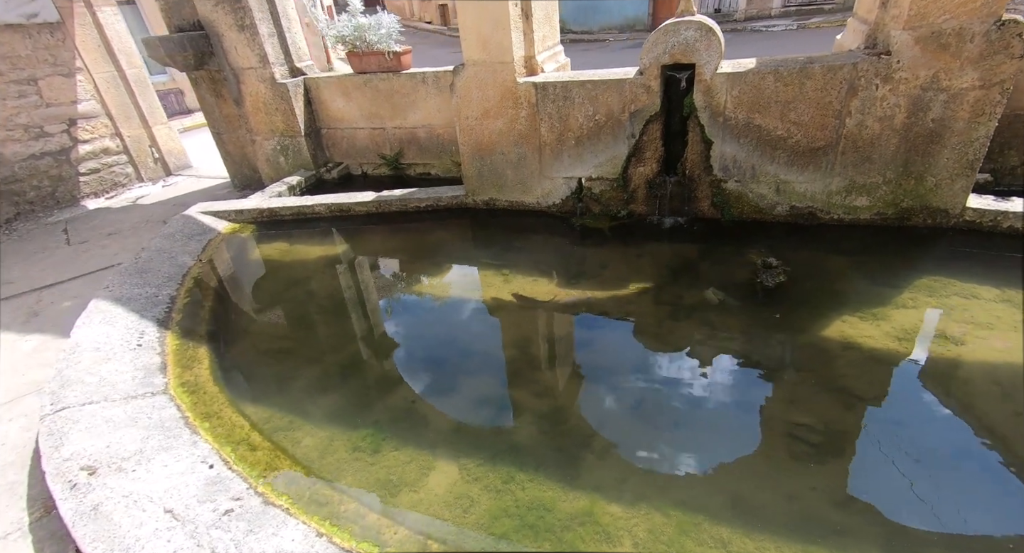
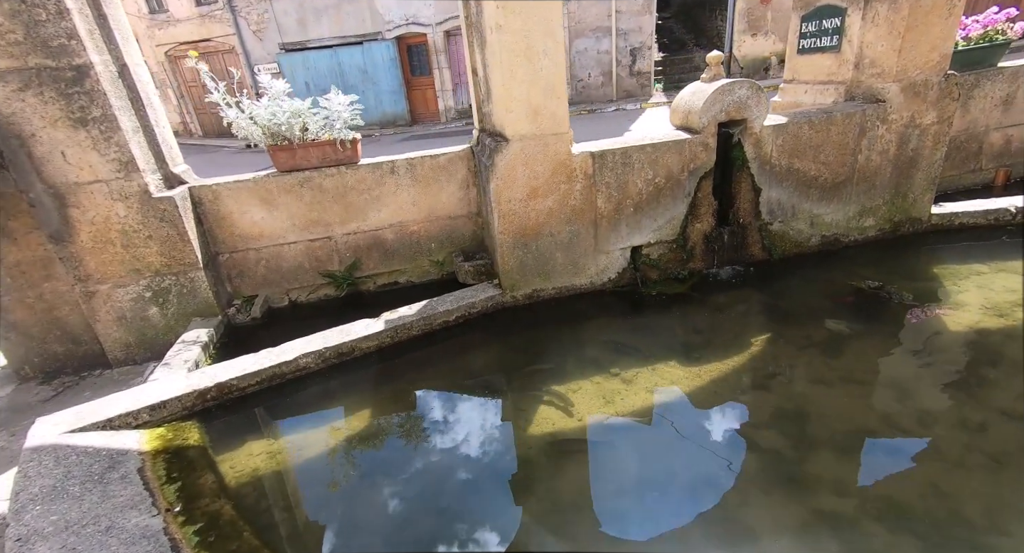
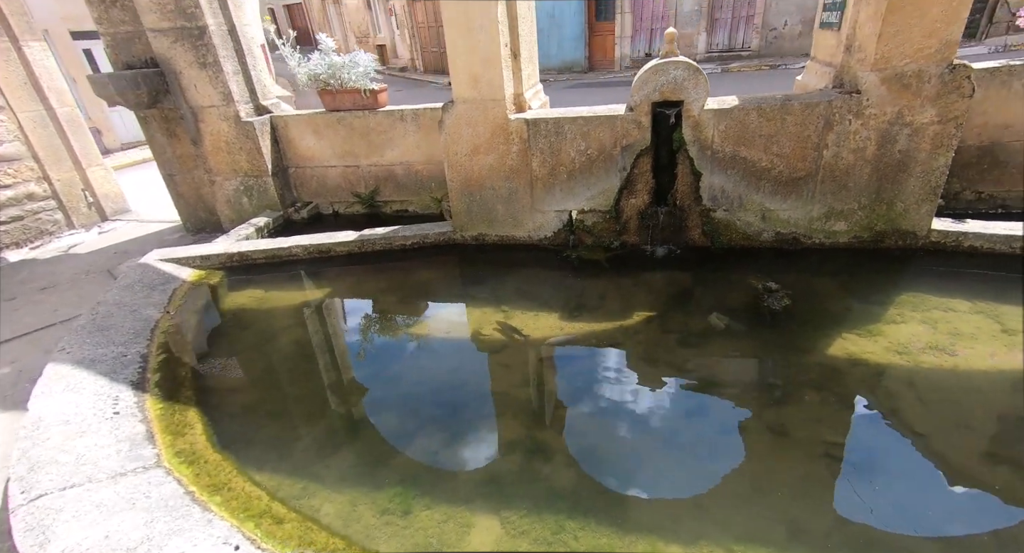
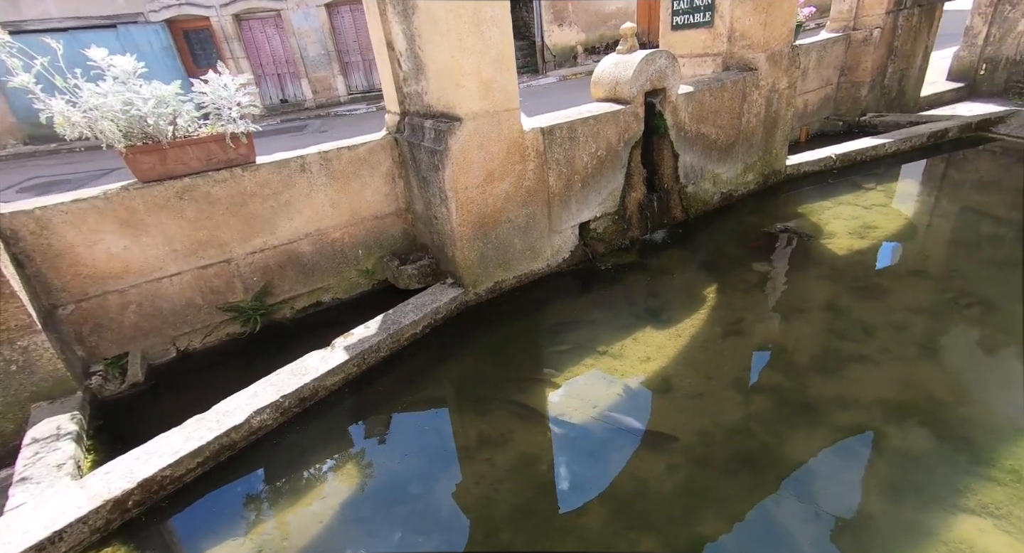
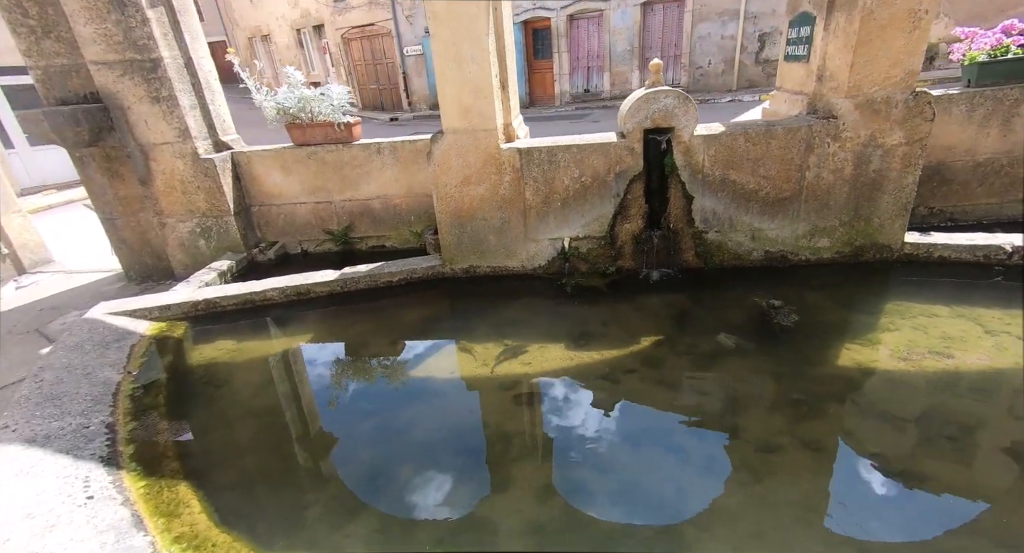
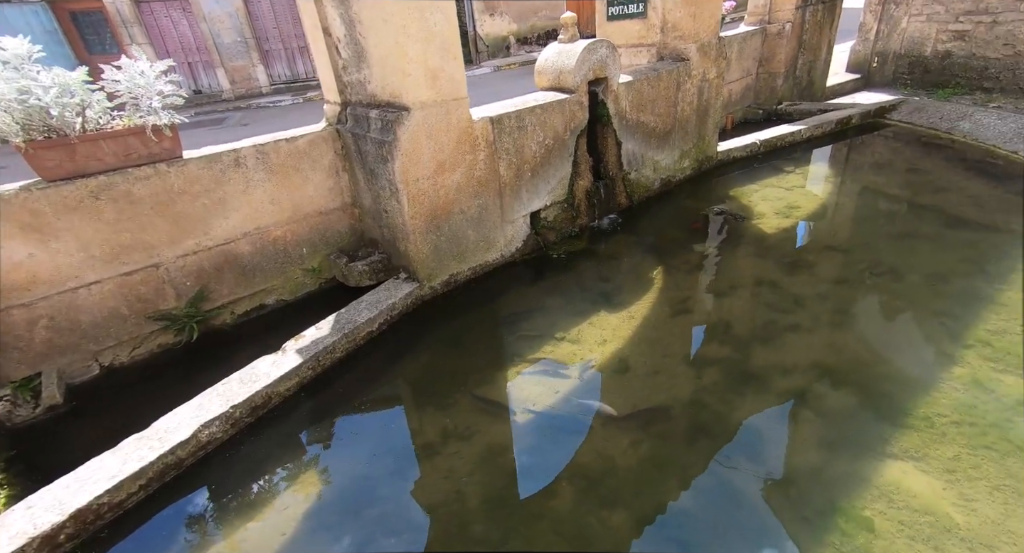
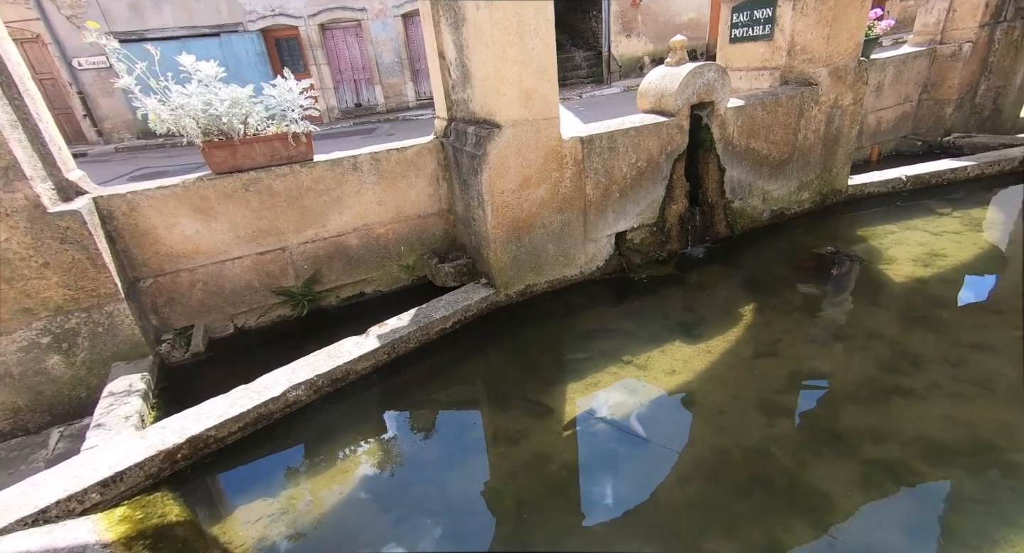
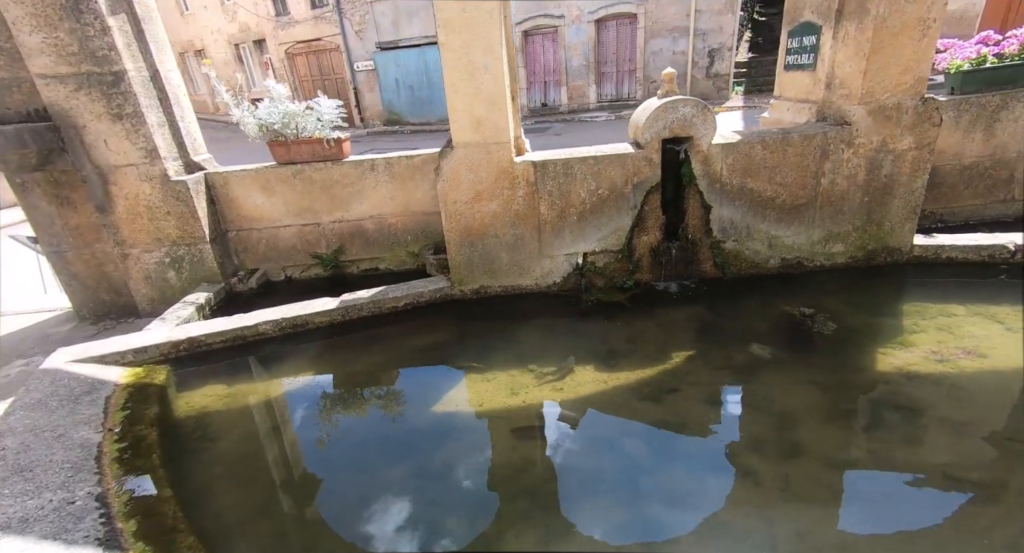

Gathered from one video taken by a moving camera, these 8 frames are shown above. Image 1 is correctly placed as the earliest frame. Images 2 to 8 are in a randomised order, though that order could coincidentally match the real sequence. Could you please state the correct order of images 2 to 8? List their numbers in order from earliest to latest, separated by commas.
3, 5, 8, 2, 7, 4, 6
